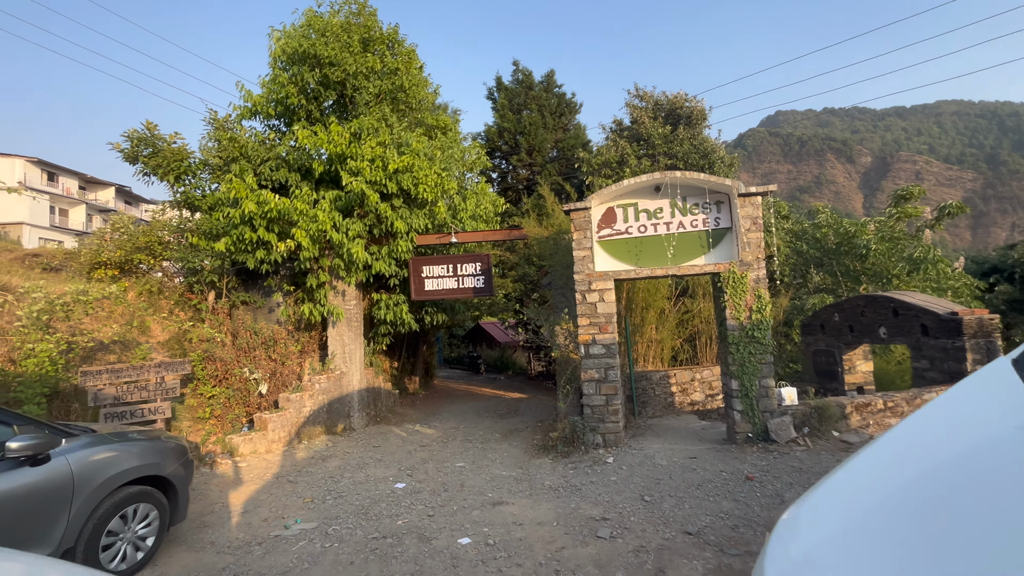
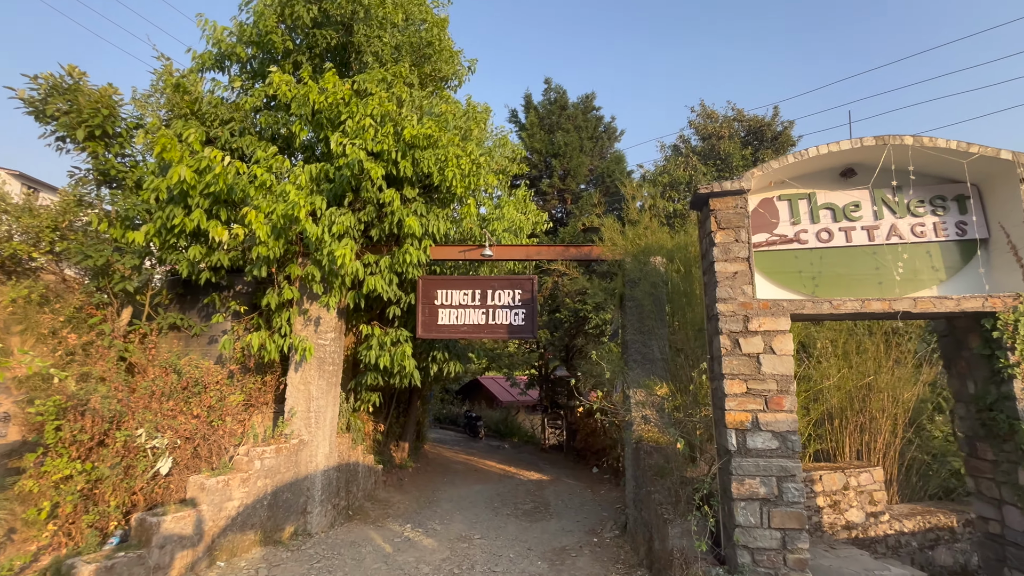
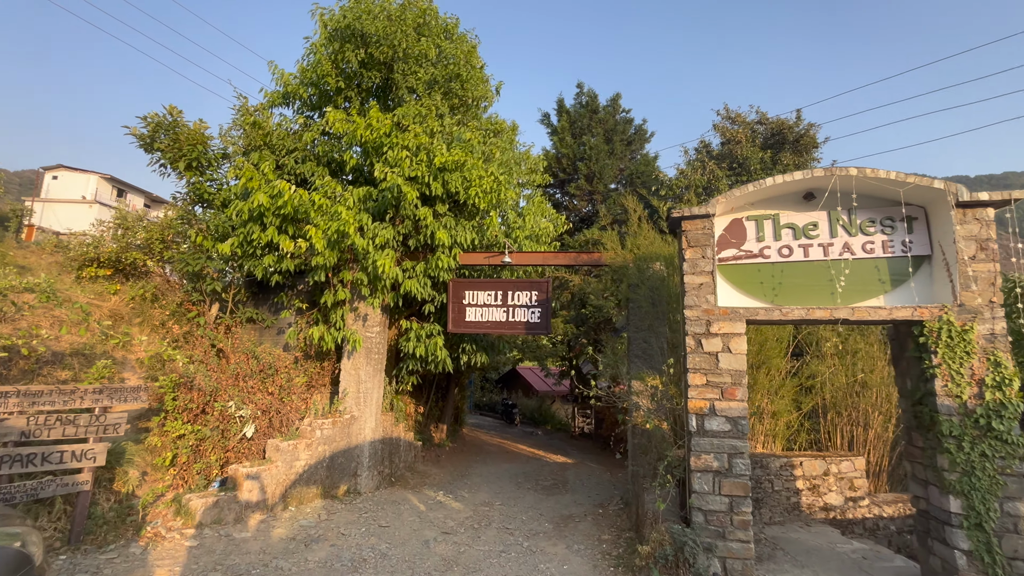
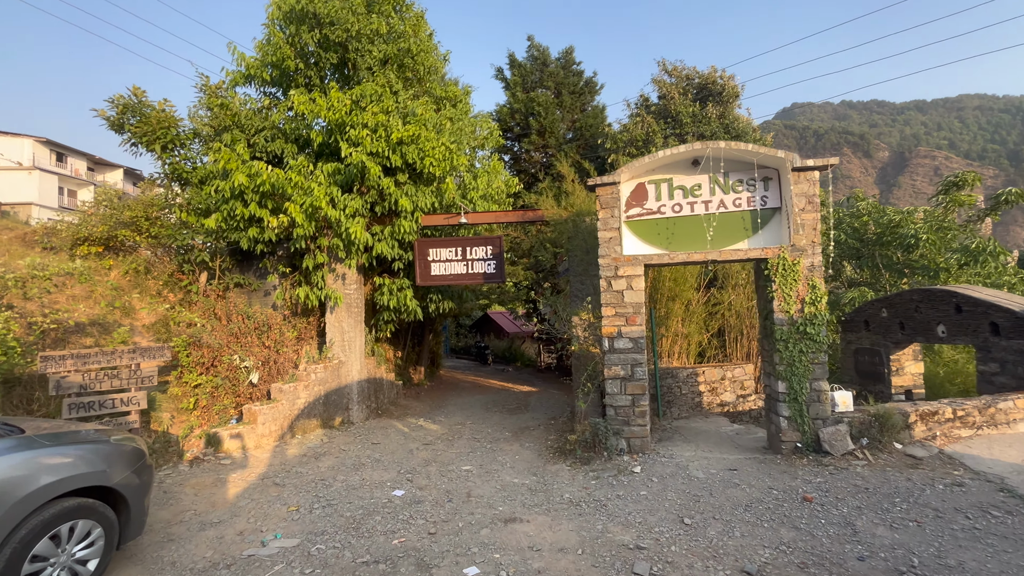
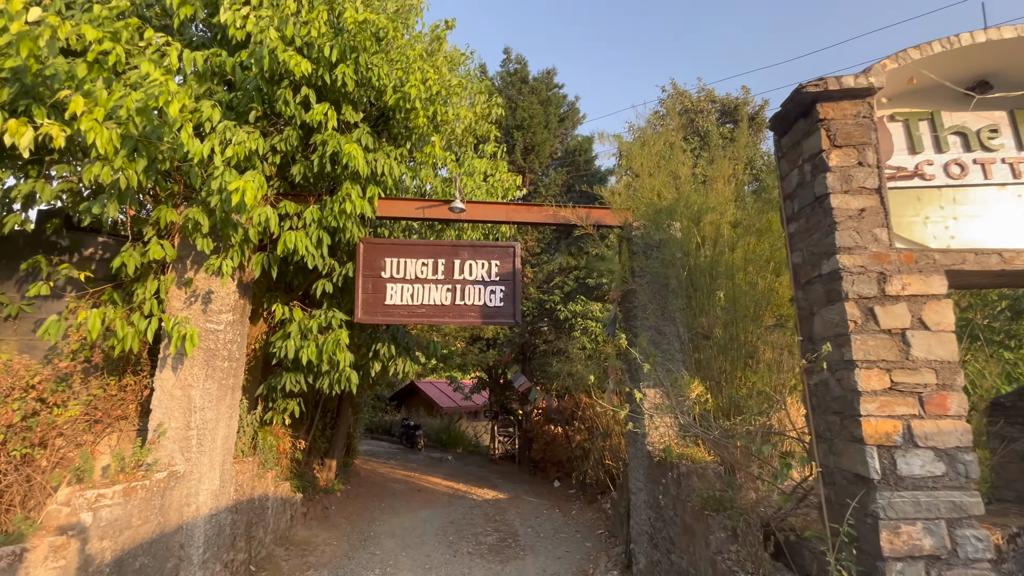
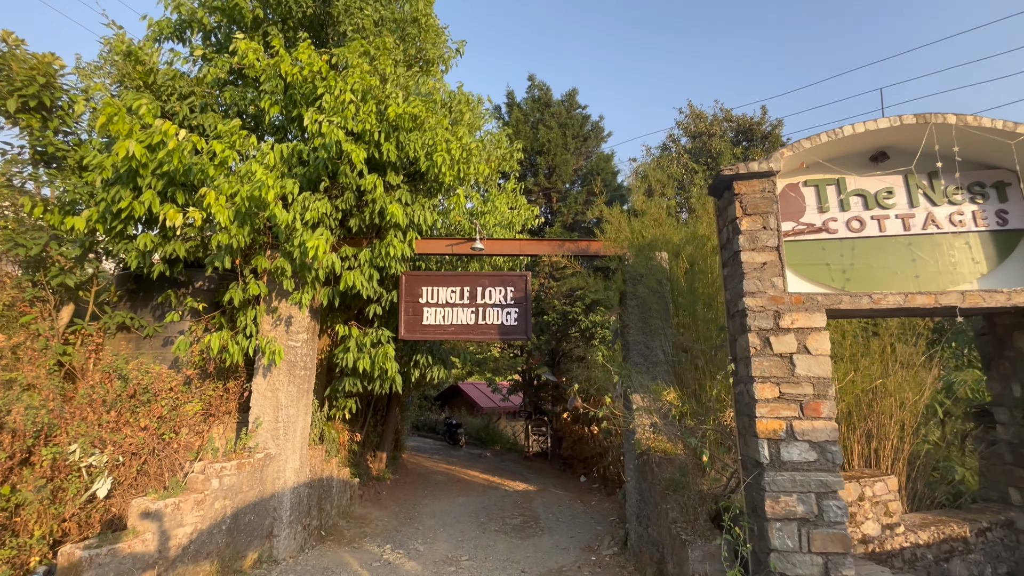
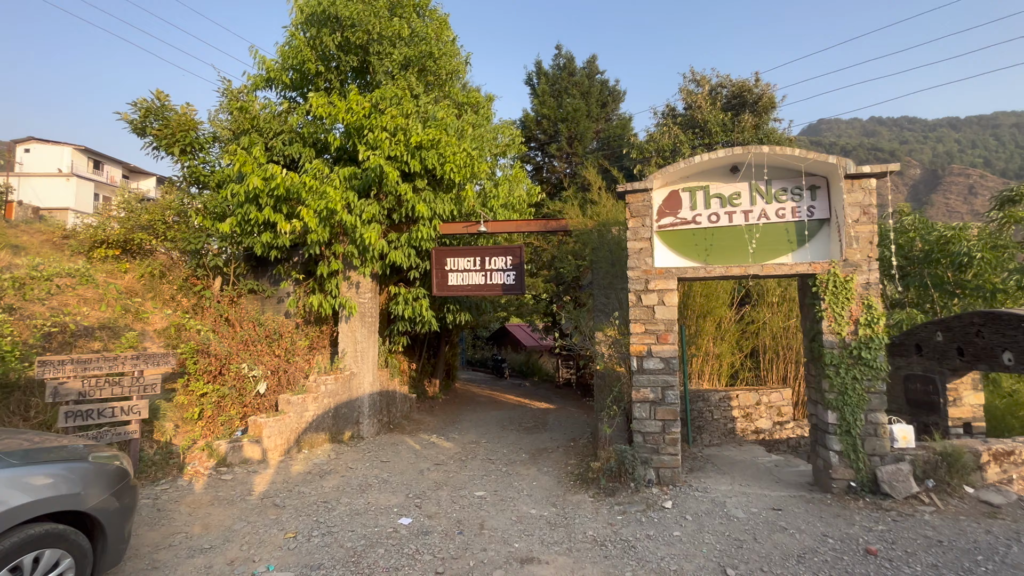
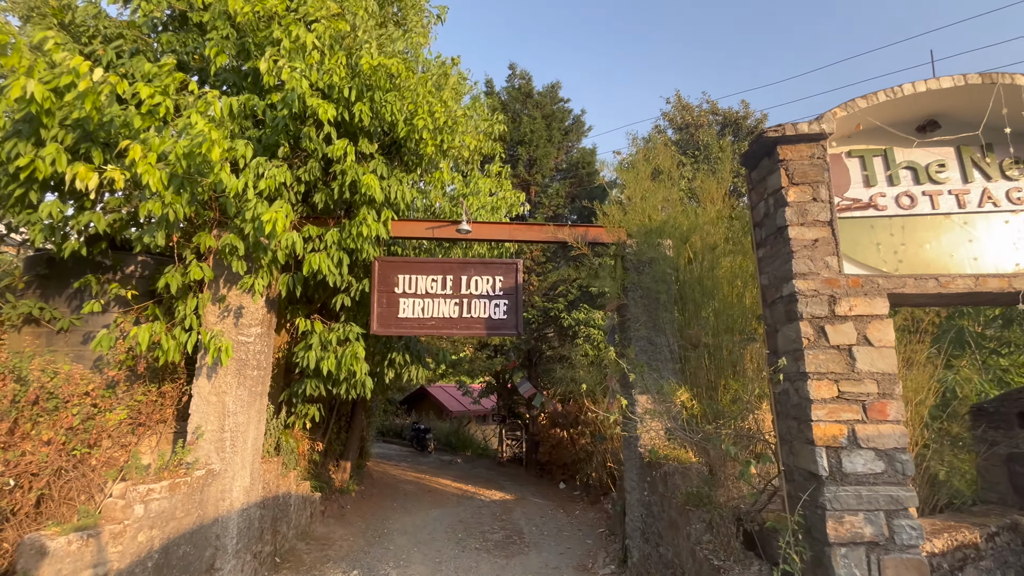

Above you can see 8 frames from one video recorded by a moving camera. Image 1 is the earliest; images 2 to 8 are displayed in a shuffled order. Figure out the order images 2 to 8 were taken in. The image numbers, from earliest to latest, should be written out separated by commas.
4, 7, 3, 2, 6, 8, 5
